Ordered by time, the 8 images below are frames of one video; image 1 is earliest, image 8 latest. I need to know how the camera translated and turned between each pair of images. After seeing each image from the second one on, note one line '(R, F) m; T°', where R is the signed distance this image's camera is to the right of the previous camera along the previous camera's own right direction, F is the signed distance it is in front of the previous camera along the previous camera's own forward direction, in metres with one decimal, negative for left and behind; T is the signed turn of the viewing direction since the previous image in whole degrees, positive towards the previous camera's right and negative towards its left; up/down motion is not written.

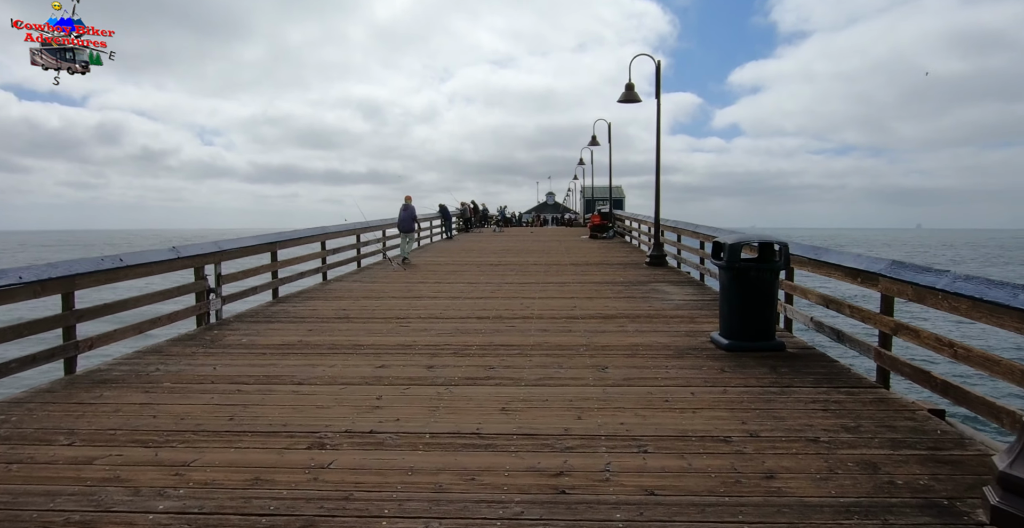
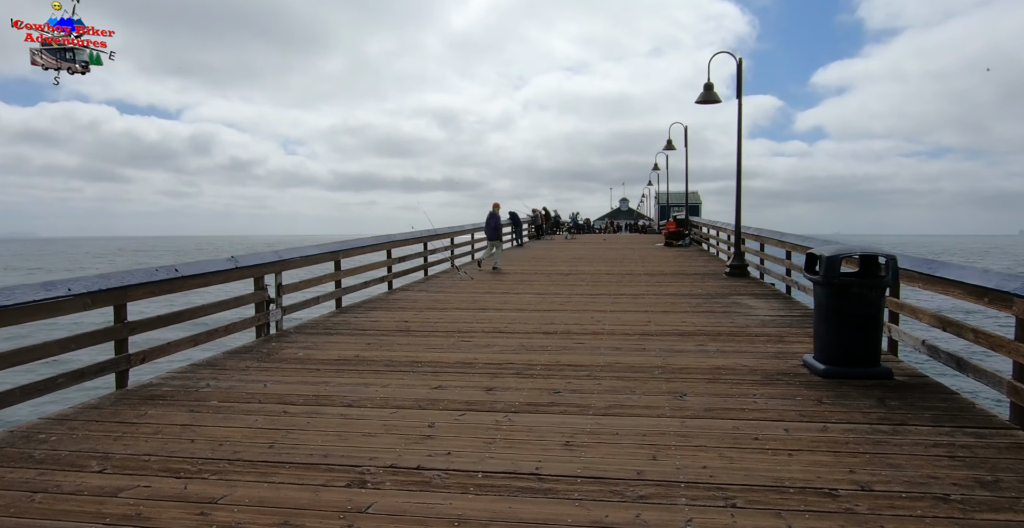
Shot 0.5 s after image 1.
(0.0, +0.4) m; -7°
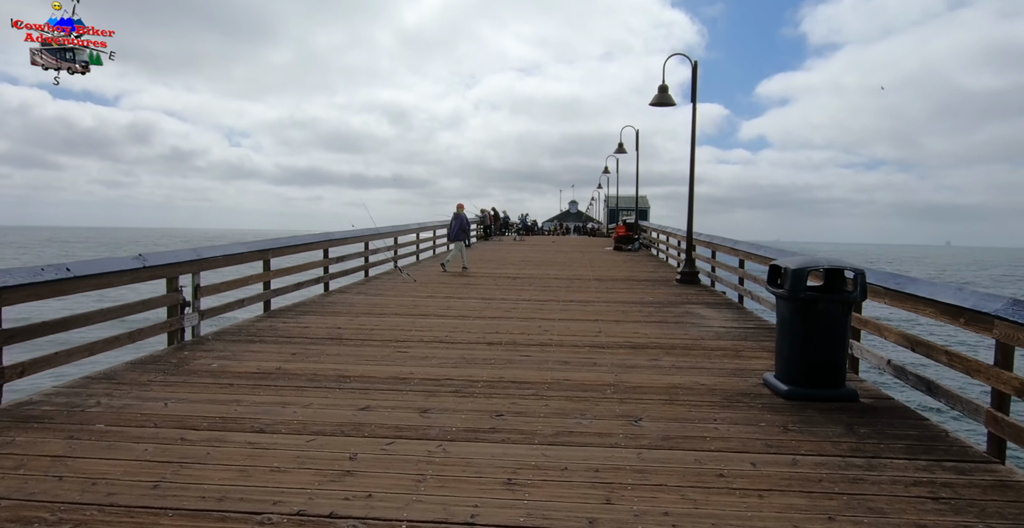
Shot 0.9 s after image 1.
(+0.1, +0.4) m; +5°
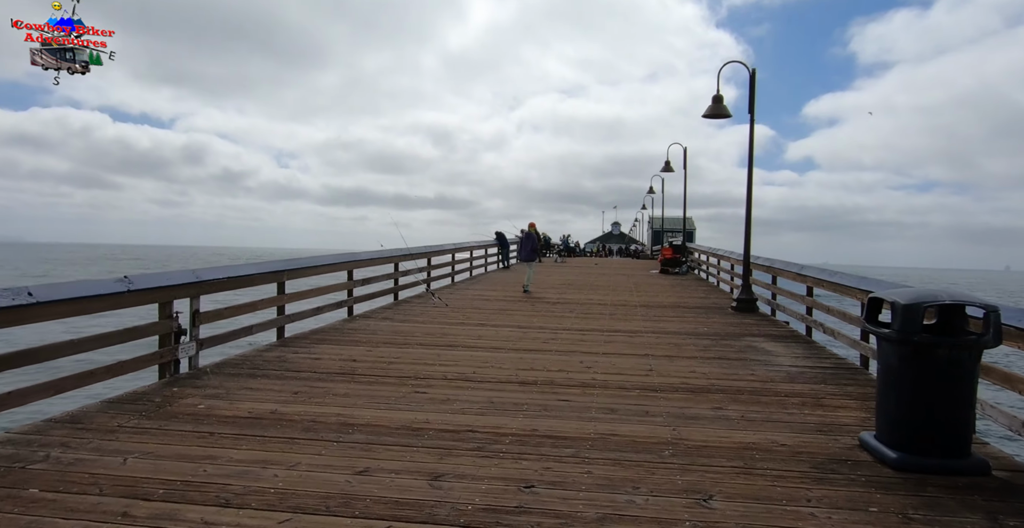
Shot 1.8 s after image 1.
(0.0, +0.8) m; -4°
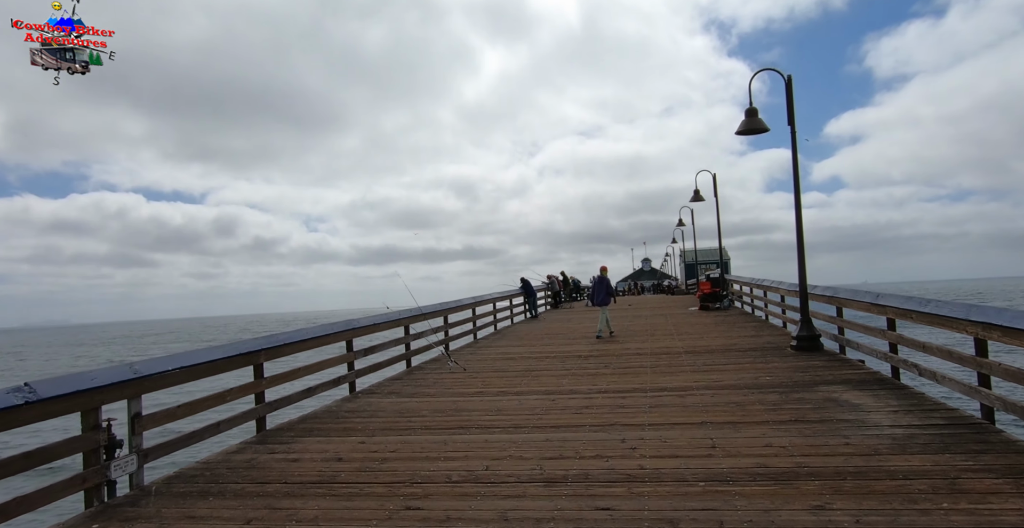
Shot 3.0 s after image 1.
(+0.2, +1.1) m; -3°
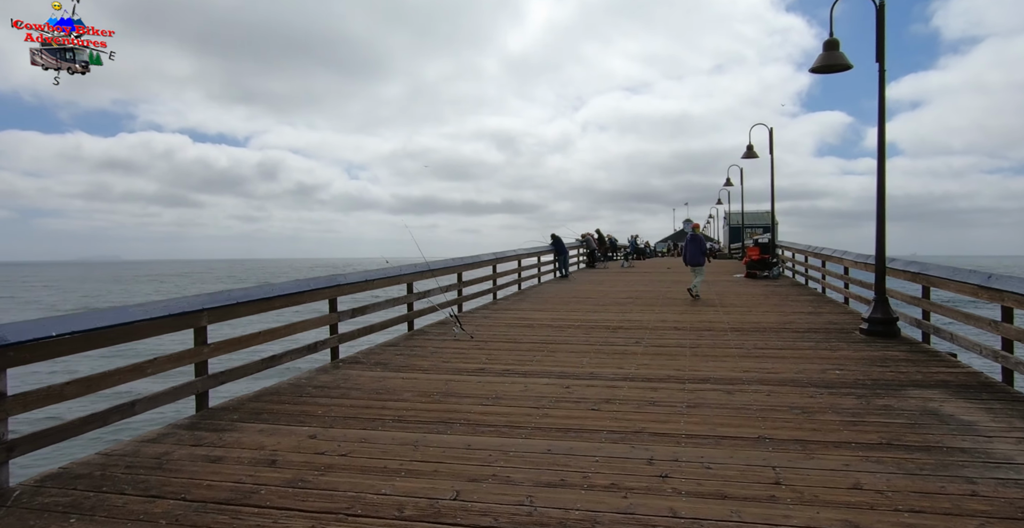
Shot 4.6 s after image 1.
(+0.2, +1.2) m; -4°
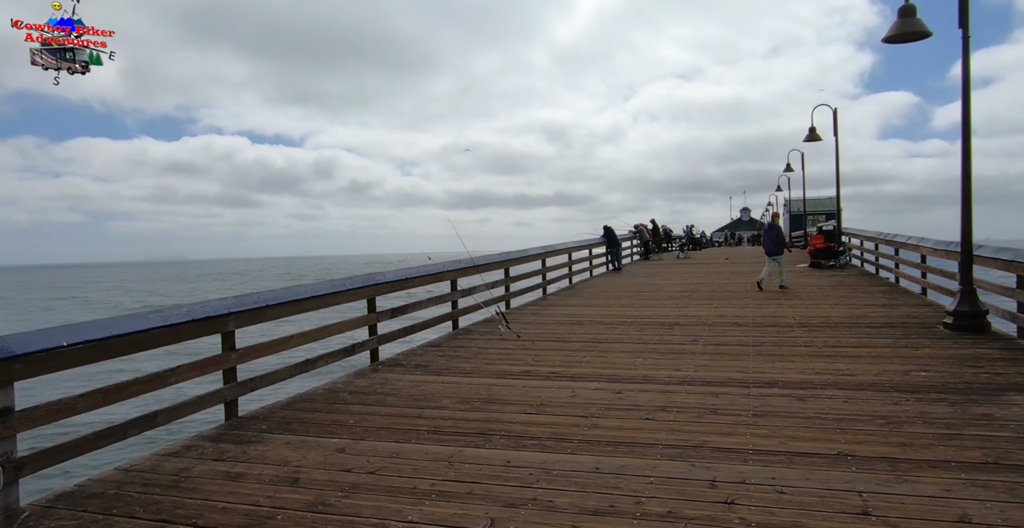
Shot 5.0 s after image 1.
(+0.1, +0.3) m; -5°
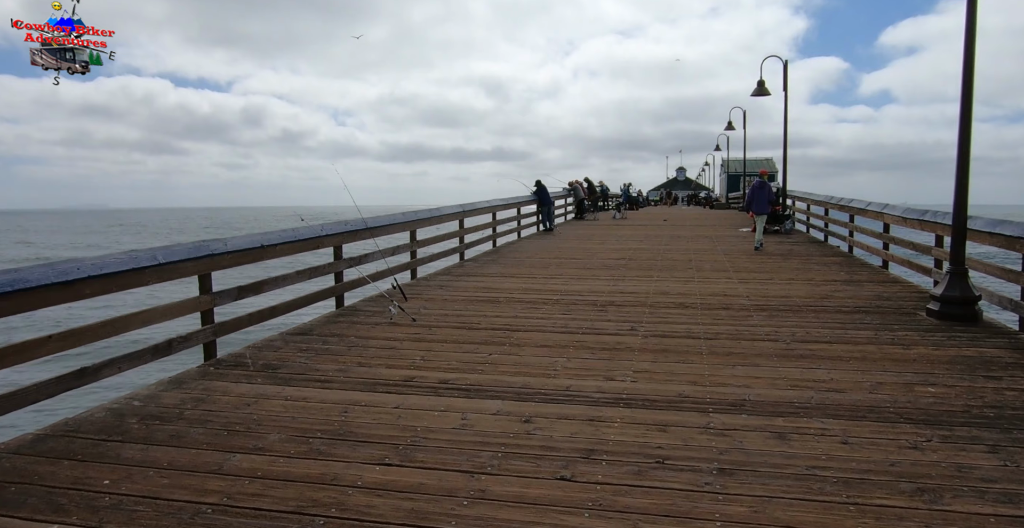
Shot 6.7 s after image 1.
(+0.4, +1.5) m; +6°
